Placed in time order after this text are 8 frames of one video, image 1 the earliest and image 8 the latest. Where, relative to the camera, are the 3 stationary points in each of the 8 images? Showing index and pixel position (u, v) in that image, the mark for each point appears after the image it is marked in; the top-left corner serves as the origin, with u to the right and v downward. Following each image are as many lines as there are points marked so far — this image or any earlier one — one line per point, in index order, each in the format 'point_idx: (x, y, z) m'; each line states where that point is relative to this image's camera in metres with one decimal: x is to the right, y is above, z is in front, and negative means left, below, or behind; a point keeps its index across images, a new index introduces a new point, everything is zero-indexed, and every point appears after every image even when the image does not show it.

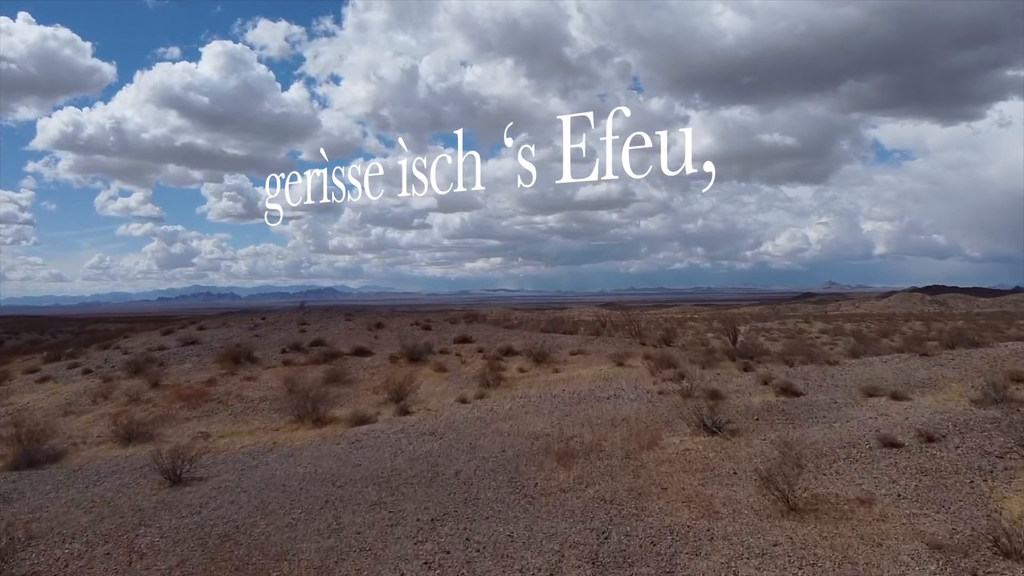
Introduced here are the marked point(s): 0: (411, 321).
0: (-1.5, -0.5, +12.9) m
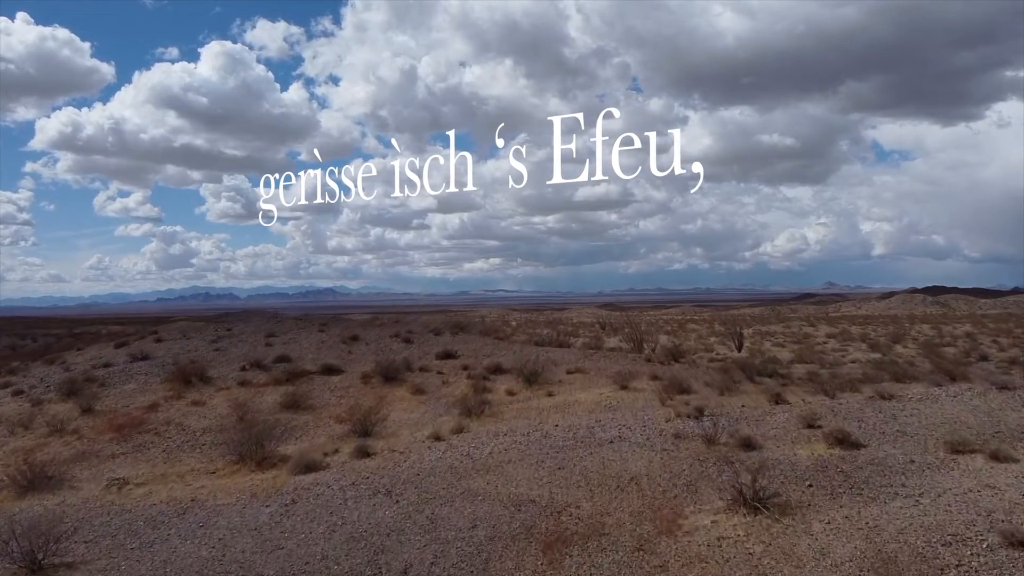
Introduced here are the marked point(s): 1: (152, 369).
0: (-1.6, -0.6, +11.7) m
1: (-3.8, -0.8, +9.4) m
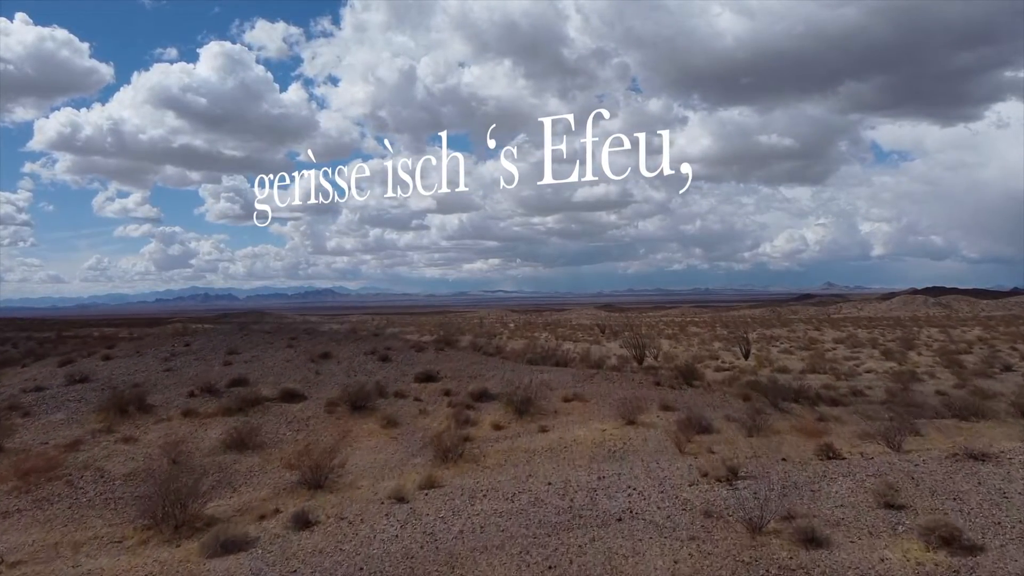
0: (-1.7, -0.7, +10.5) m
1: (-3.9, -1.0, +8.2) m
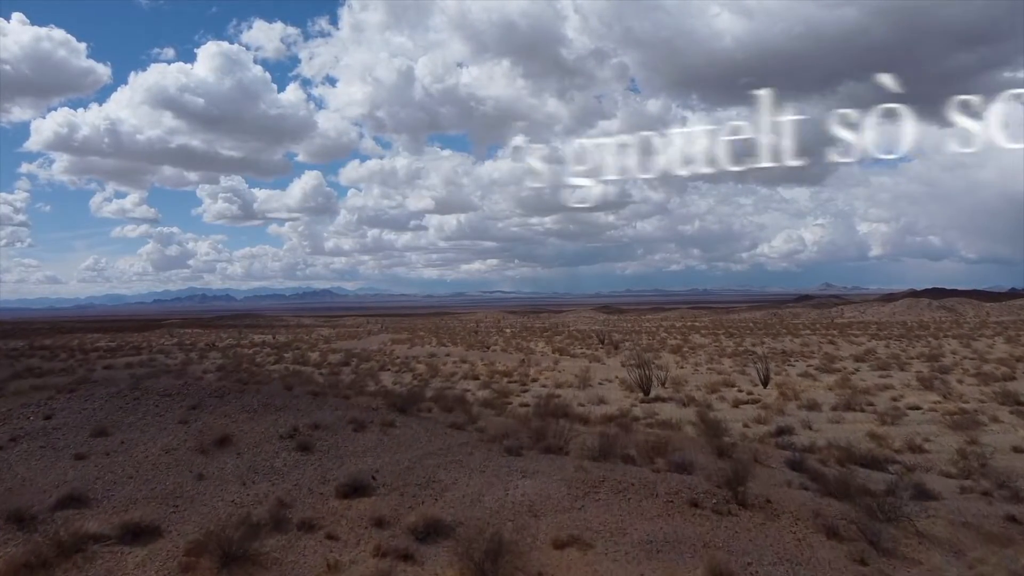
0: (-1.9, -1.2, +7.8) m
1: (-4.1, -1.4, +5.4) m
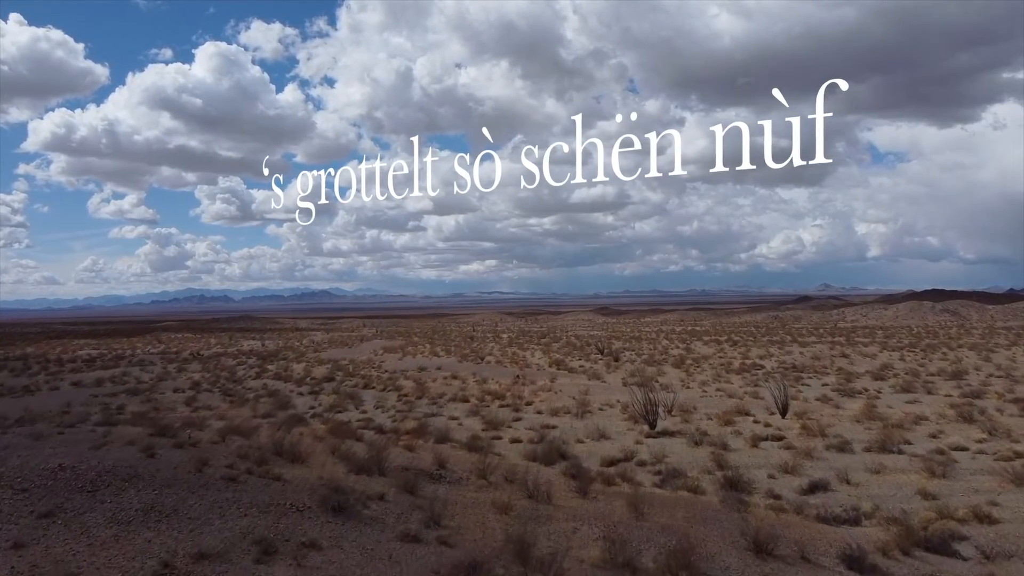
0: (-2.1, -1.6, +5.5) m
1: (-4.3, -1.8, +3.2) m
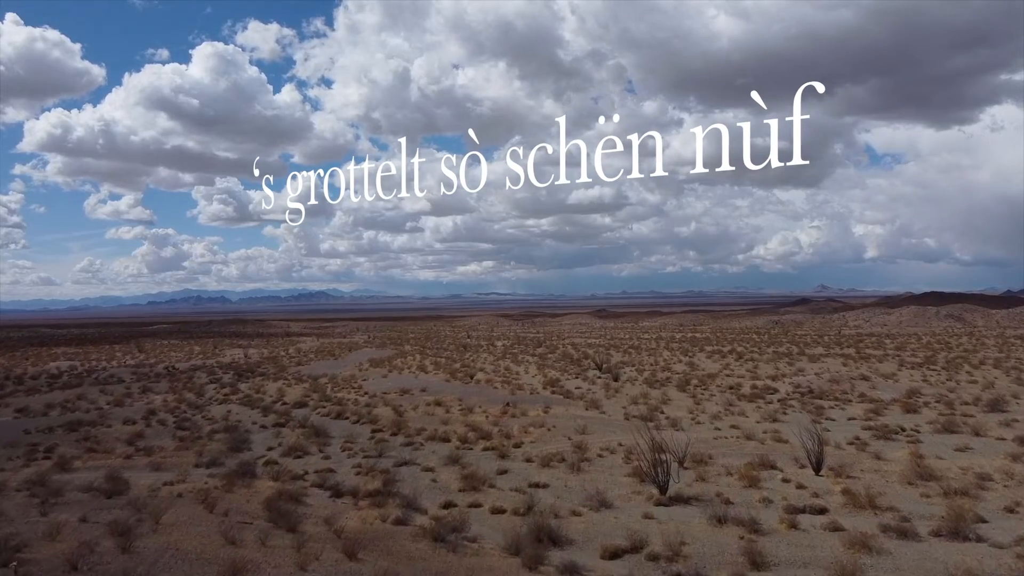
0: (-2.4, -2.2, +2.3) m
1: (-4.5, -2.4, 0.0) m
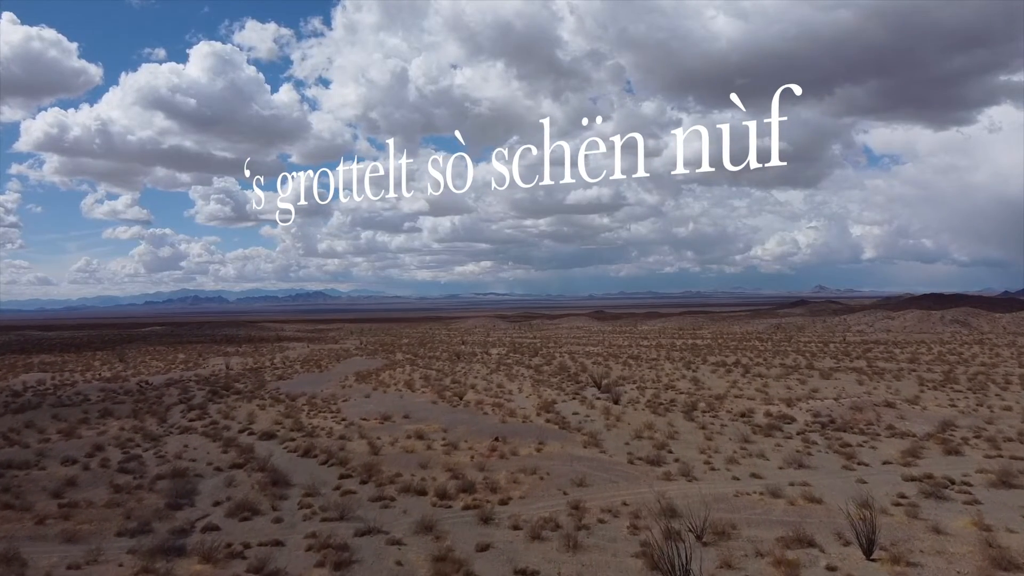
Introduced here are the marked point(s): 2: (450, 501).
0: (-2.6, -2.8, -0.9) m
1: (-4.8, -3.0, -3.2) m
2: (-1.3, -4.5, +19.0) m
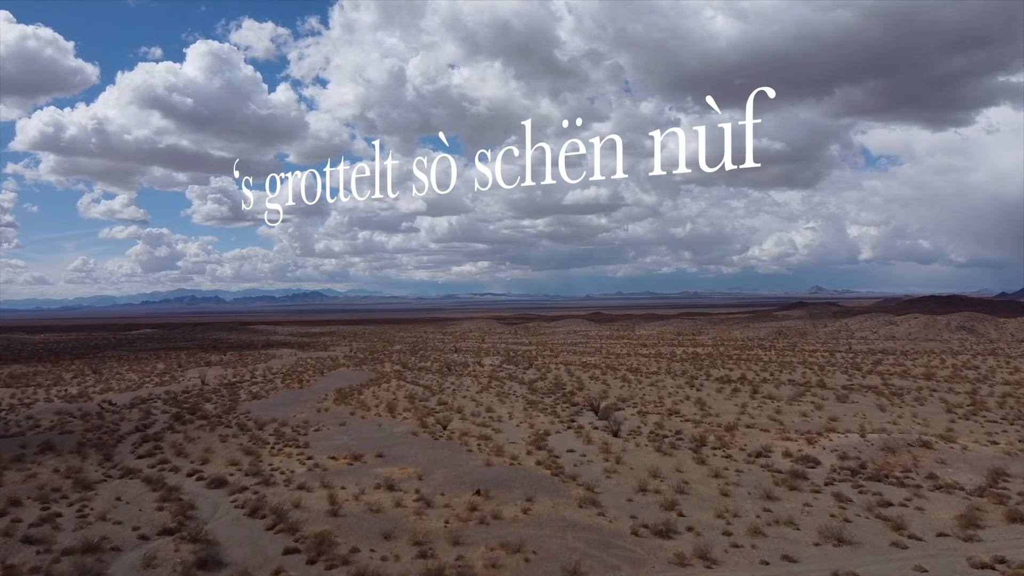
0: (-3.0, -3.6, -4.6) m
1: (-5.1, -3.8, -7.0) m
2: (-1.7, -5.2, +15.2) m
